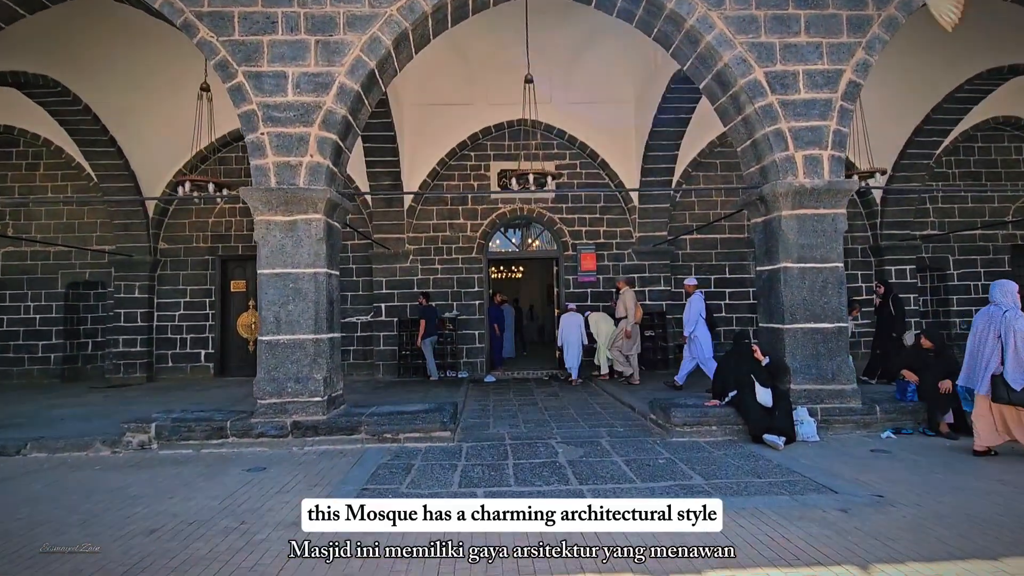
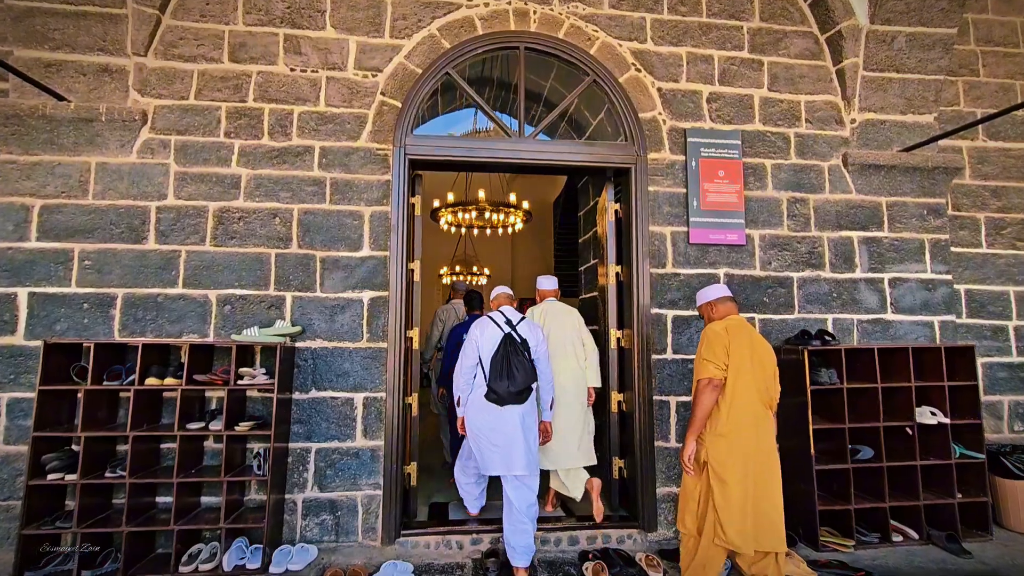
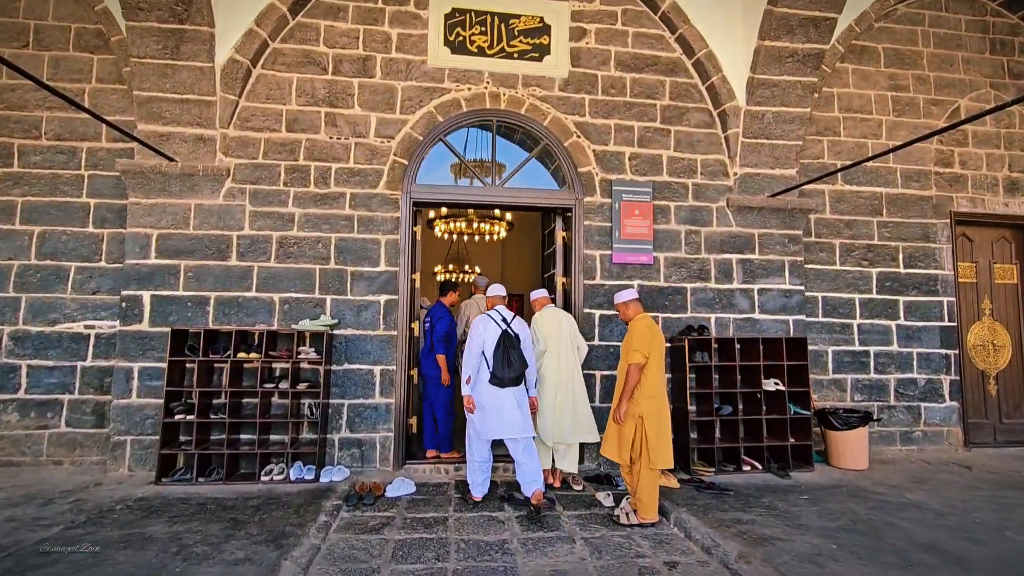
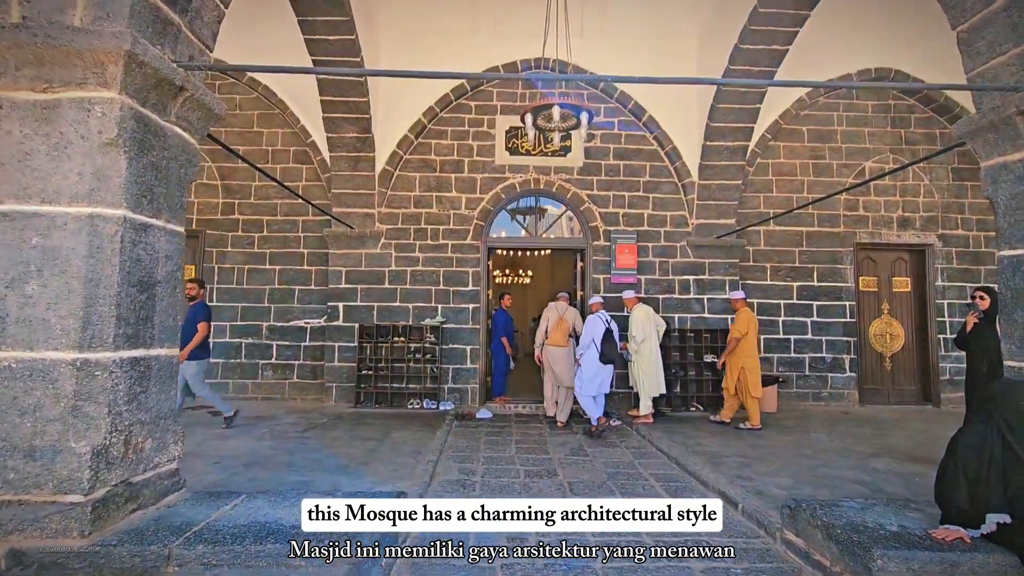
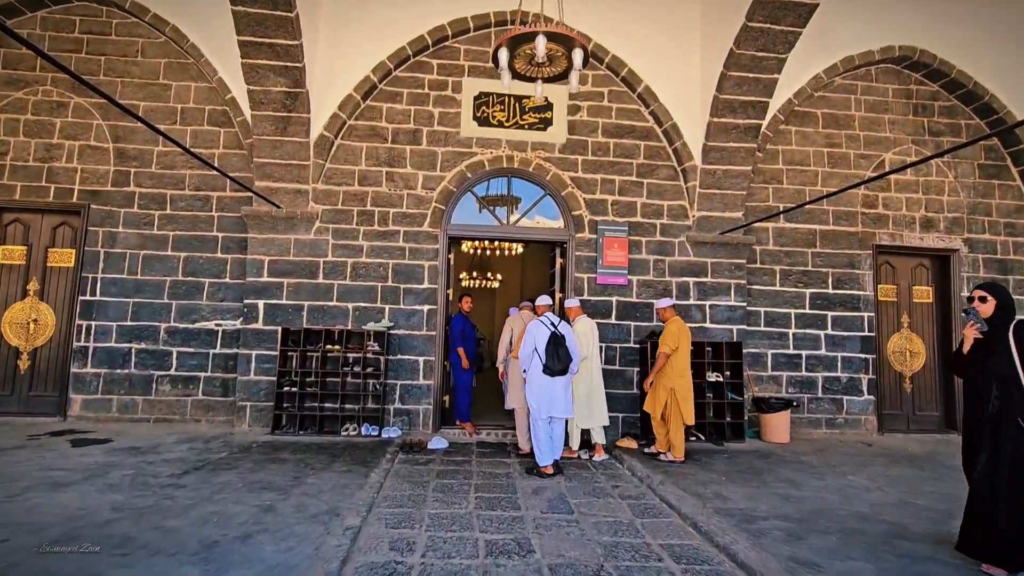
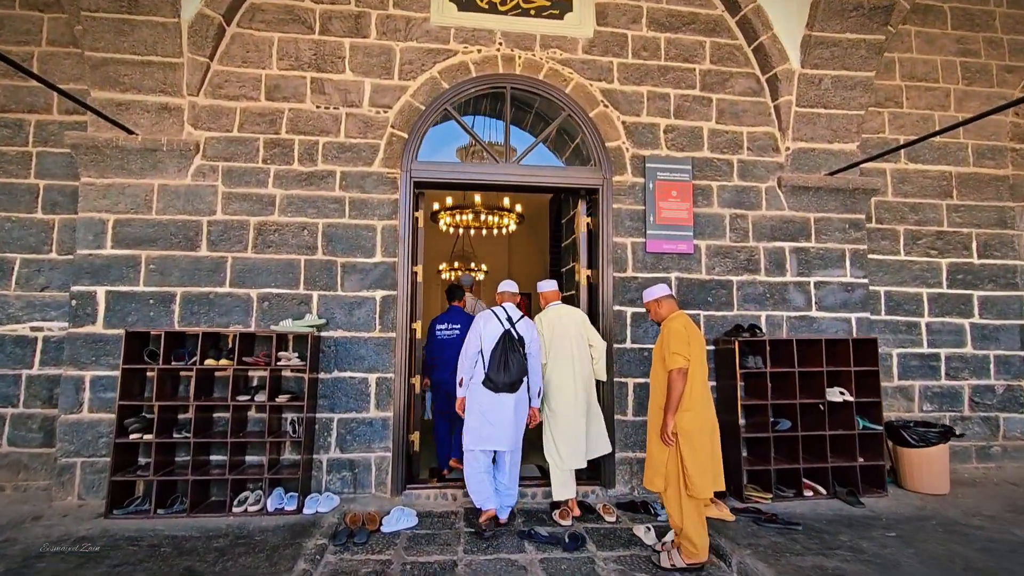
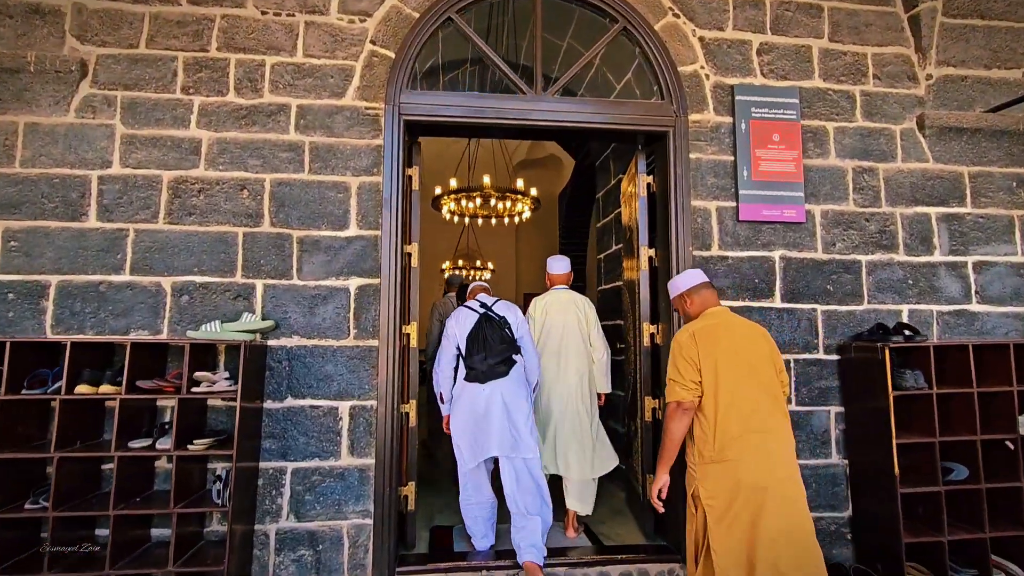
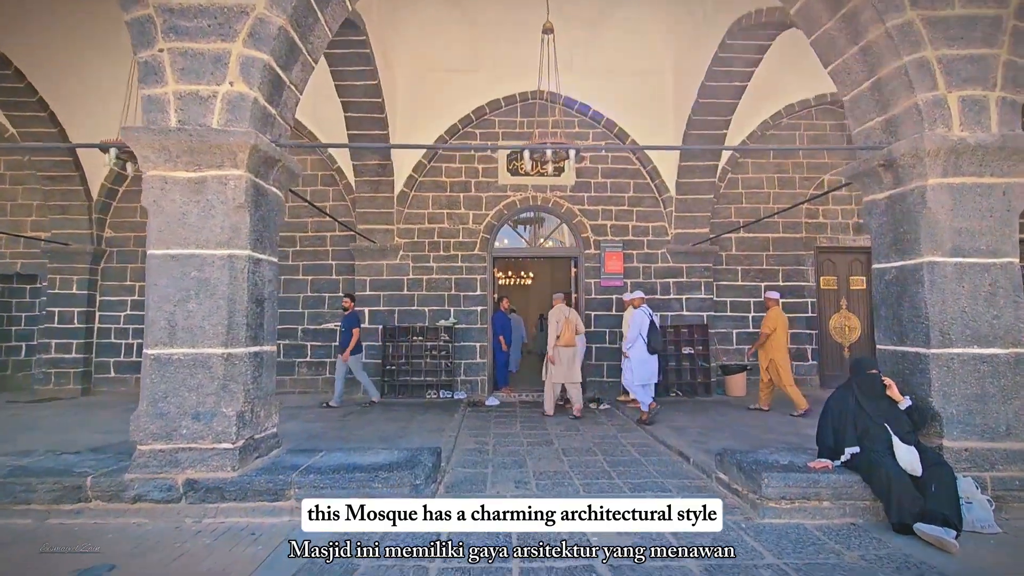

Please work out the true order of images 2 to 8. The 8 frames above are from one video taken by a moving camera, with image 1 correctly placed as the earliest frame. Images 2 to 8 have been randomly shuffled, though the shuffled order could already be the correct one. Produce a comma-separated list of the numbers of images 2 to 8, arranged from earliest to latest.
8, 4, 5, 3, 6, 2, 7
